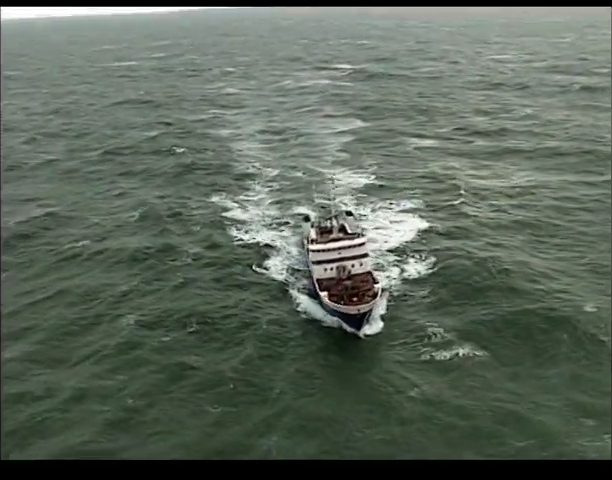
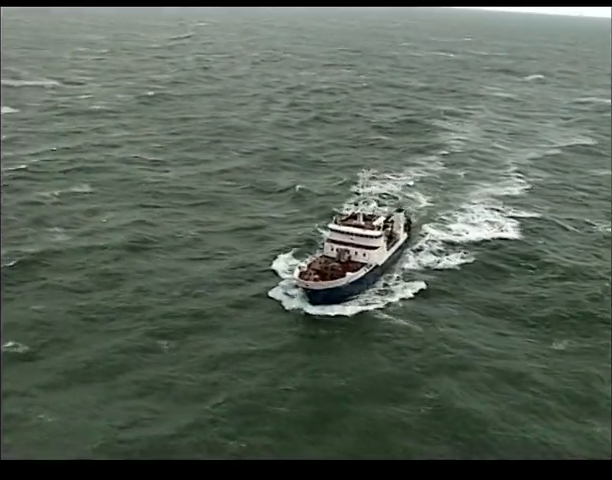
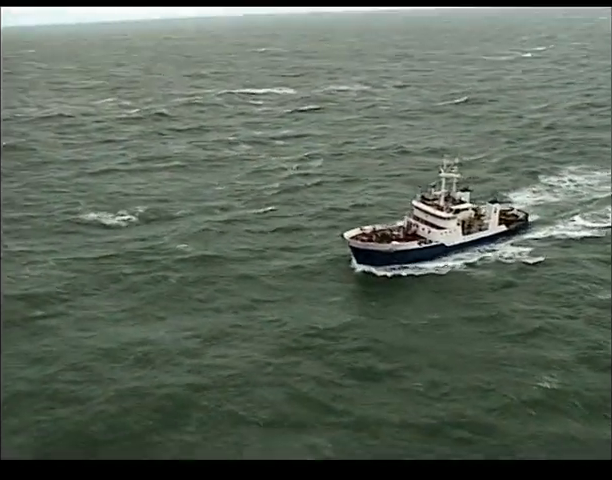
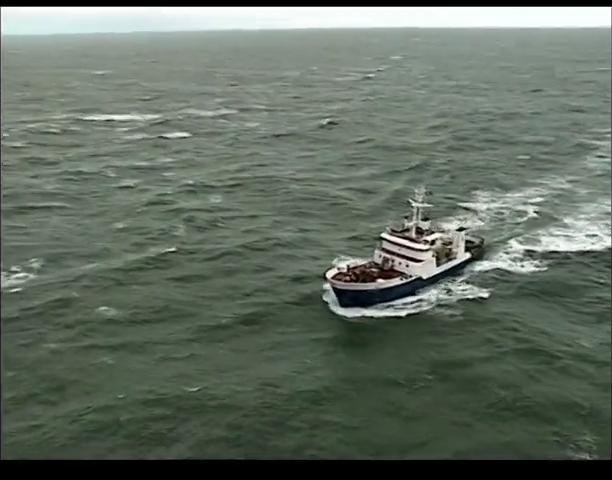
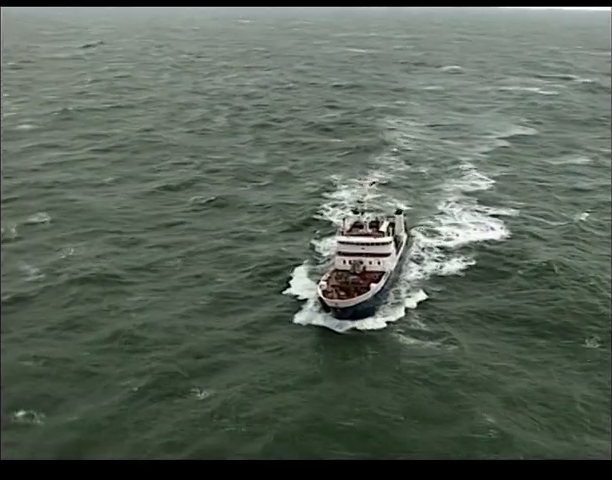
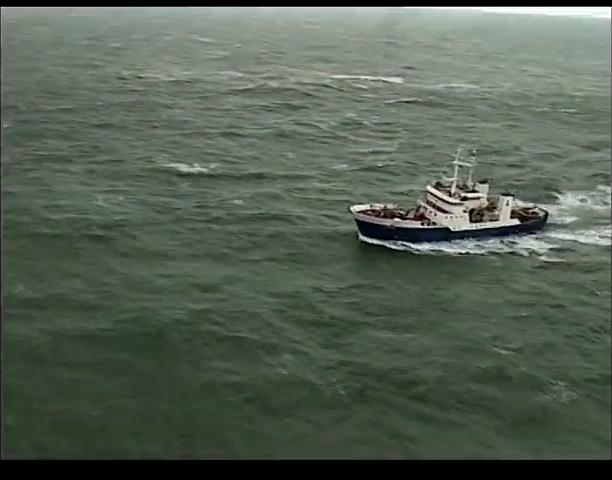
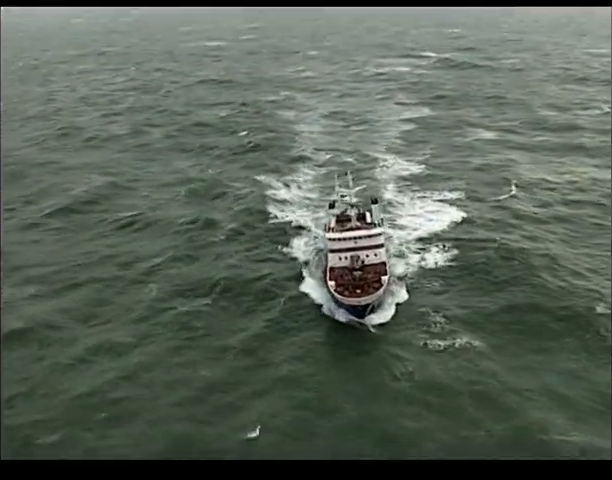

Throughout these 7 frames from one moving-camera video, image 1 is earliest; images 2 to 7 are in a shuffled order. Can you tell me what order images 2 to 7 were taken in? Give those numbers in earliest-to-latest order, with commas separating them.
7, 5, 2, 4, 3, 6
